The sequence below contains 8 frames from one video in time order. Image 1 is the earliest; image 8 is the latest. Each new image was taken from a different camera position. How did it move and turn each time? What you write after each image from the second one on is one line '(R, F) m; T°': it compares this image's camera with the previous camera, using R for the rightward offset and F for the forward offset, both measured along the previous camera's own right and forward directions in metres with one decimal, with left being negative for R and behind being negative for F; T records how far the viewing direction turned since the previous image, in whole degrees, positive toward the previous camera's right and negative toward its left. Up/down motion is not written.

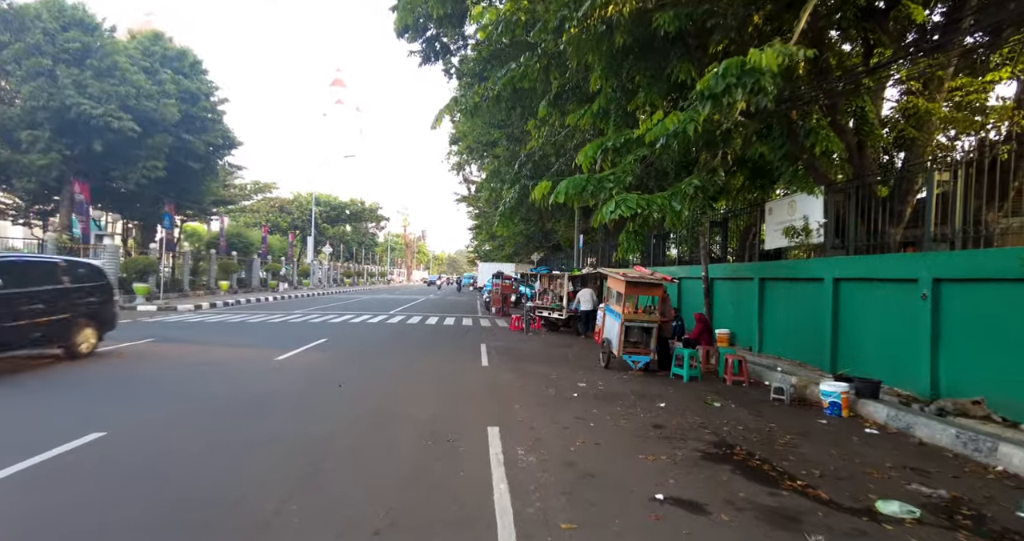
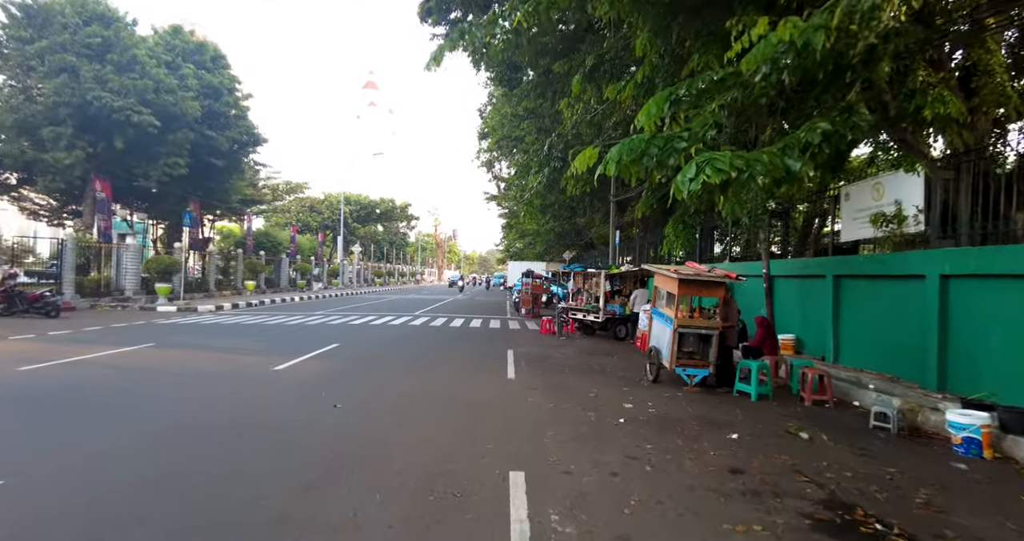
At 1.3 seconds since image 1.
(0.0, +1.2) m; -4°
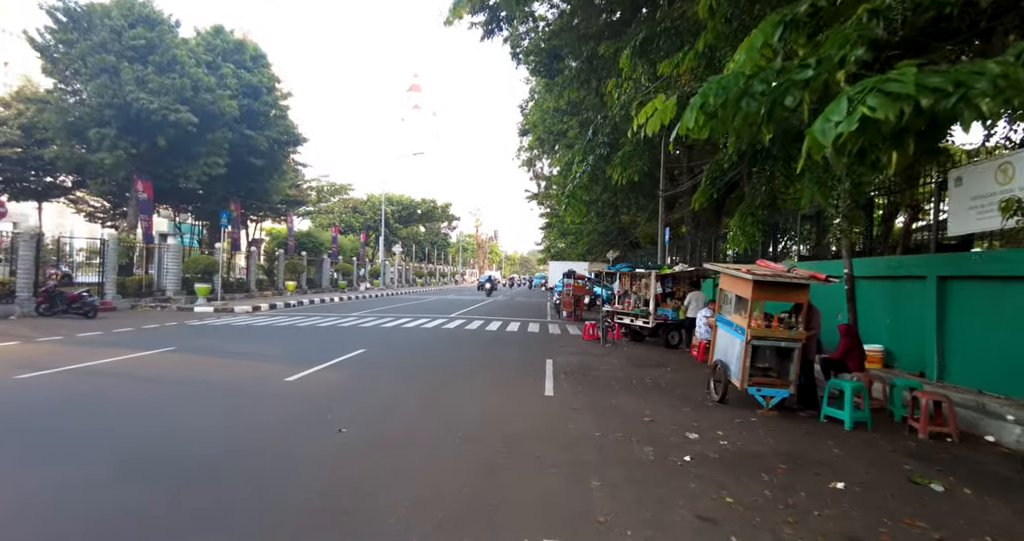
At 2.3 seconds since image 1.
(0.0, +1.0) m; -5°
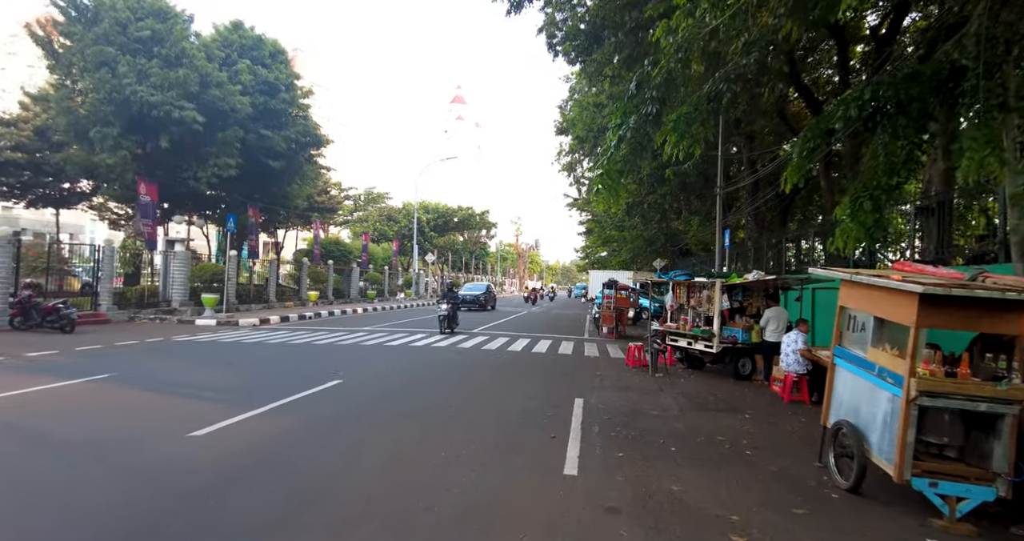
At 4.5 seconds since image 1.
(+0.4, +2.2) m; -5°
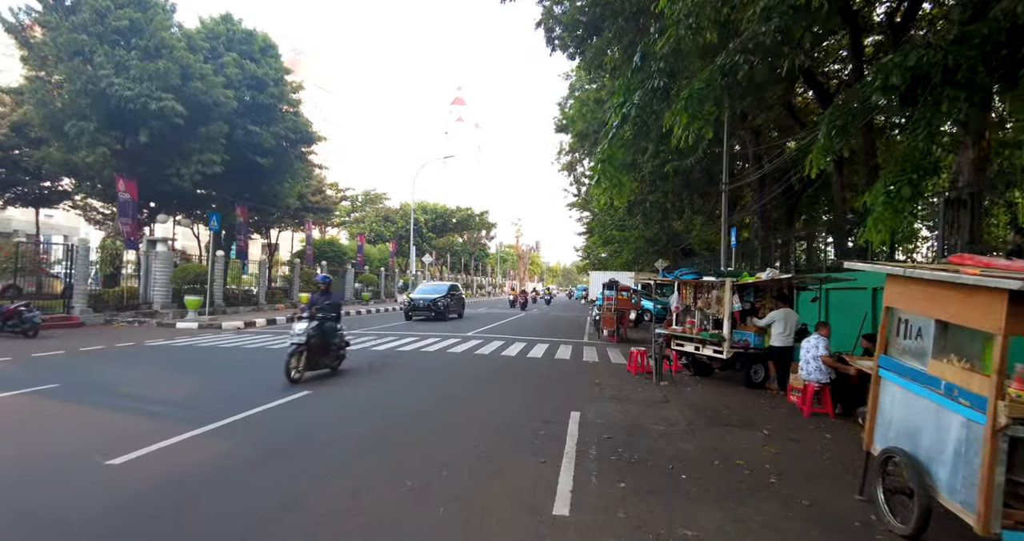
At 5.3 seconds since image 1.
(+0.2, +0.7) m; 0°
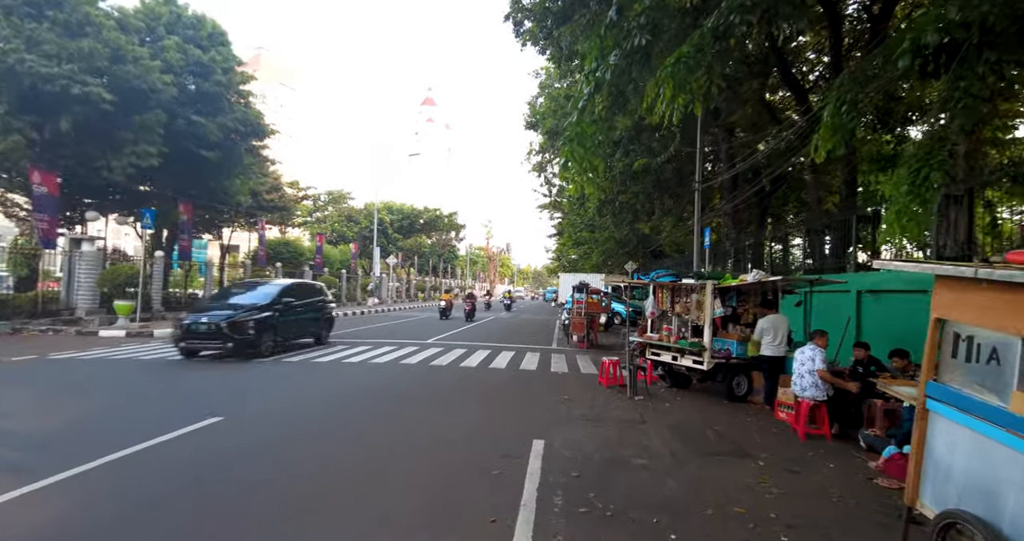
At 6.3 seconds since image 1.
(+0.2, +0.9) m; +3°
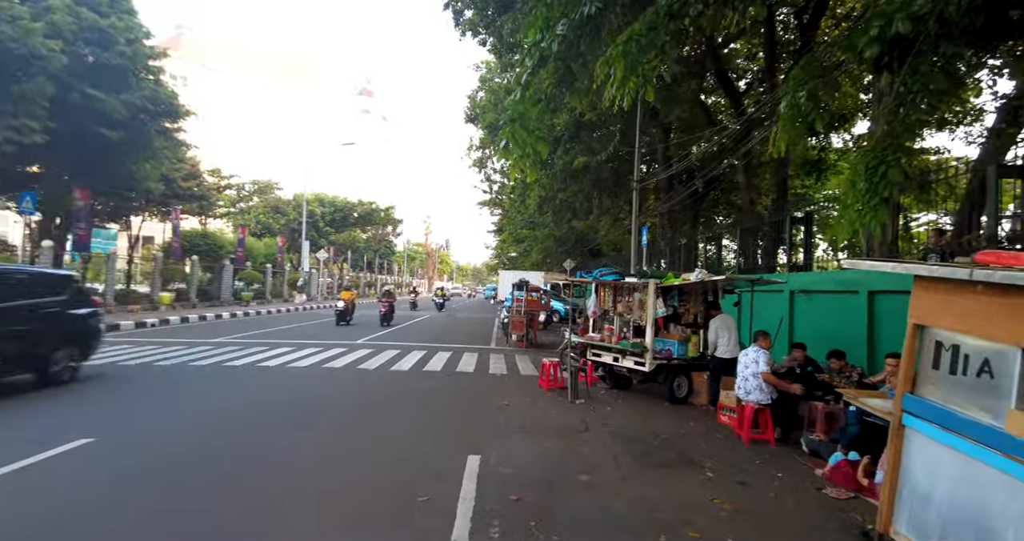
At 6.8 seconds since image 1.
(+0.1, +0.5) m; +7°
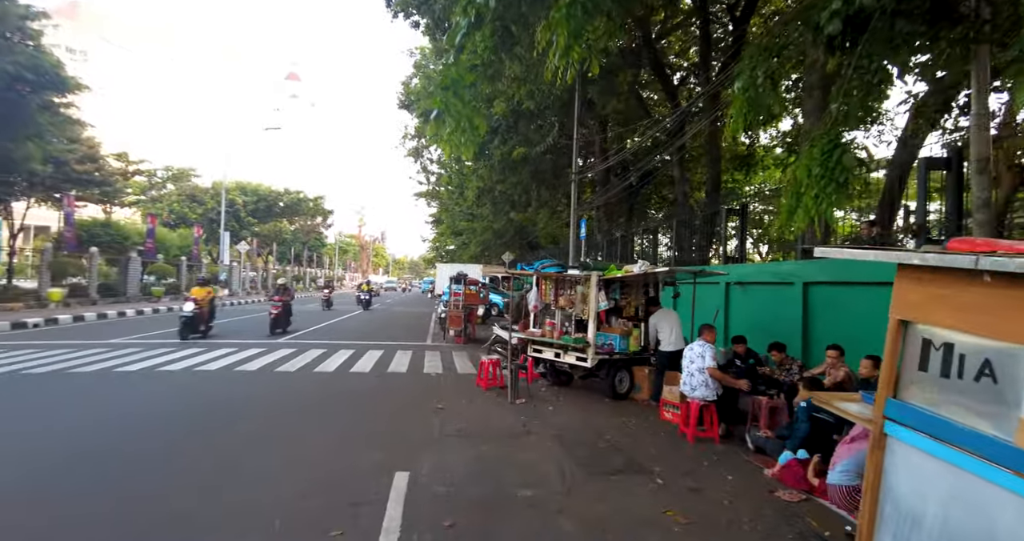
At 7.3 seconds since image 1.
(0.0, +0.5) m; +7°
